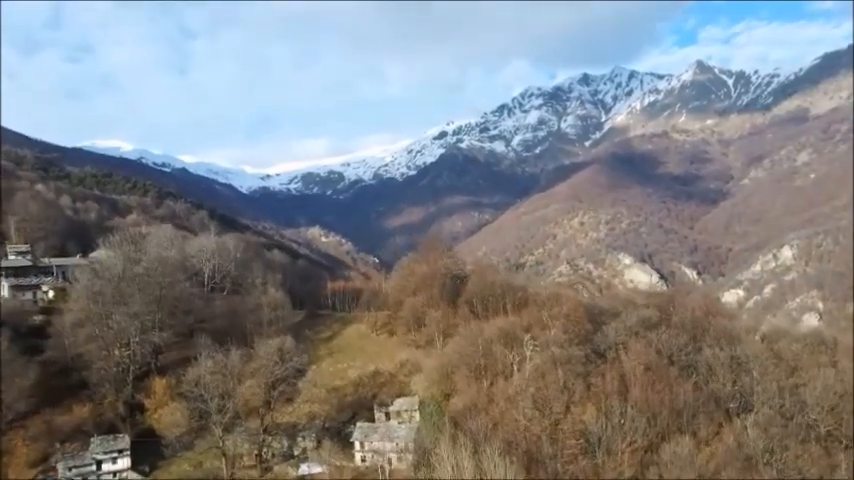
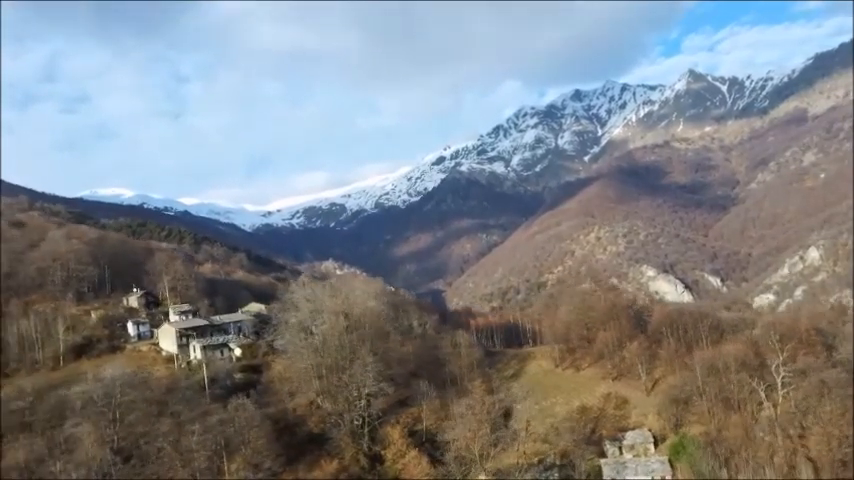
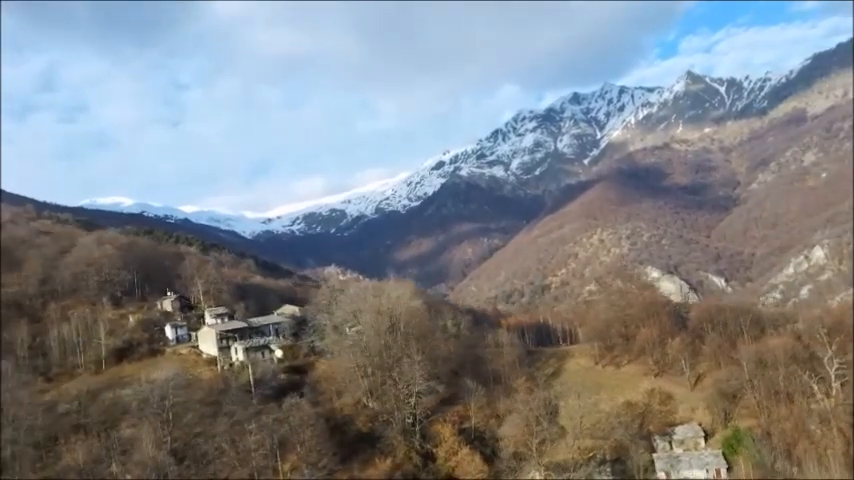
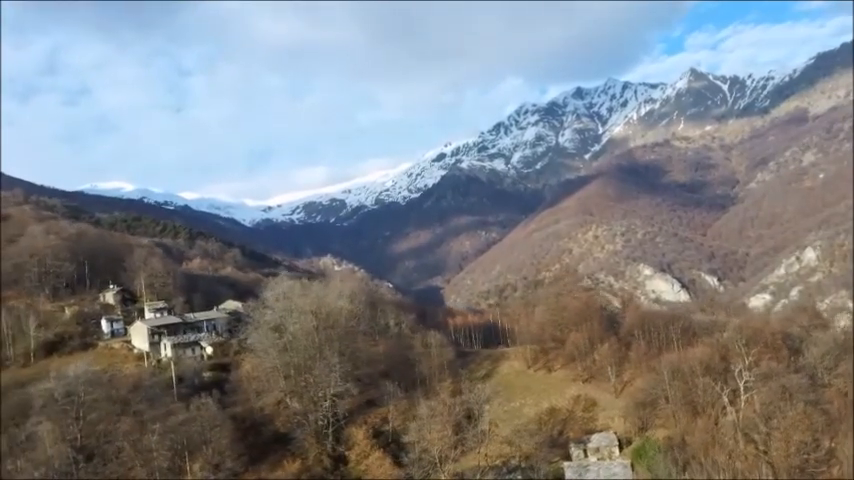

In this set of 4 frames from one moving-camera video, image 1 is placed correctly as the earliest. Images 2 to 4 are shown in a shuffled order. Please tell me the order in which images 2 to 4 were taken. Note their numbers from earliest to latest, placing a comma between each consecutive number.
4, 2, 3
